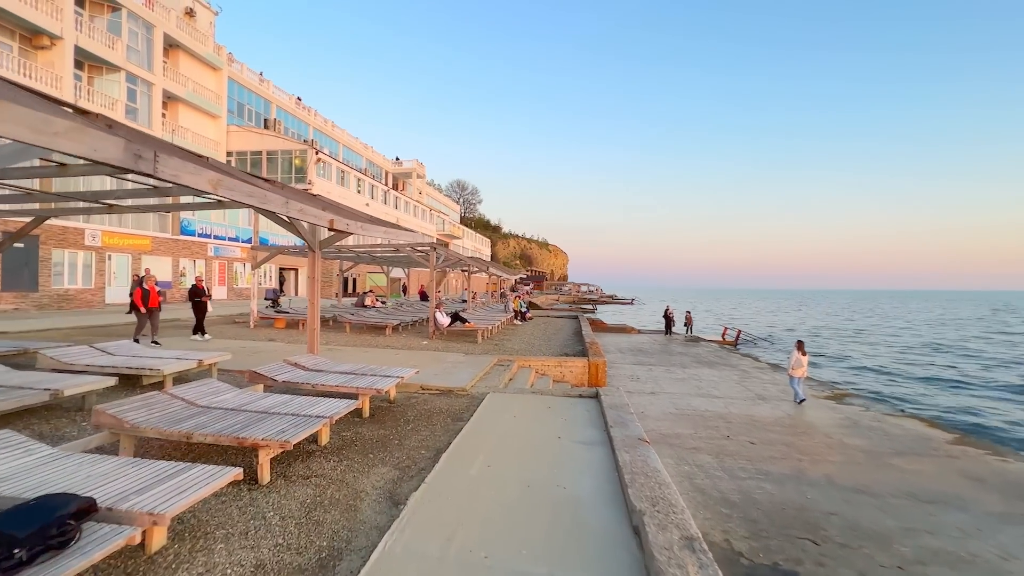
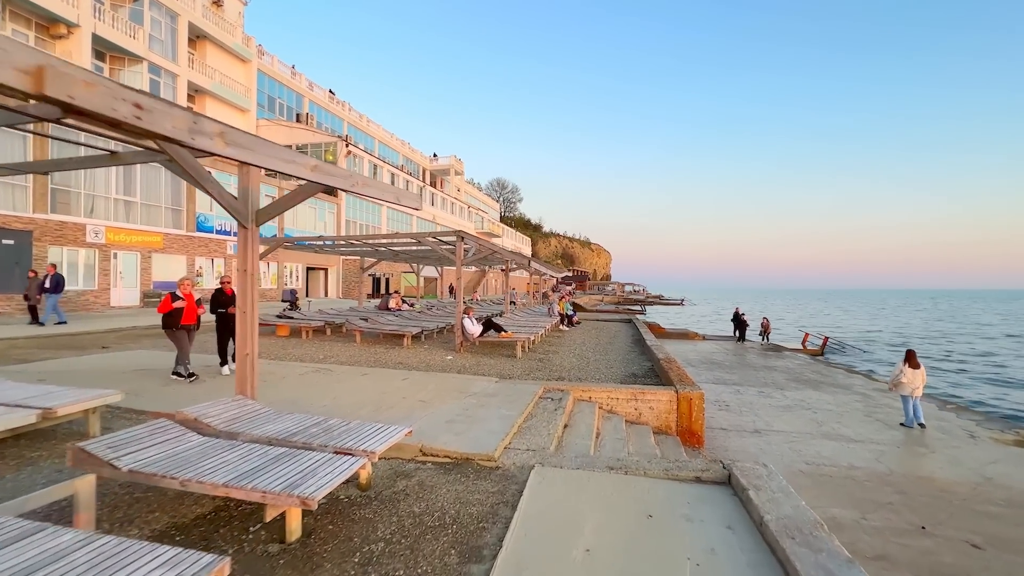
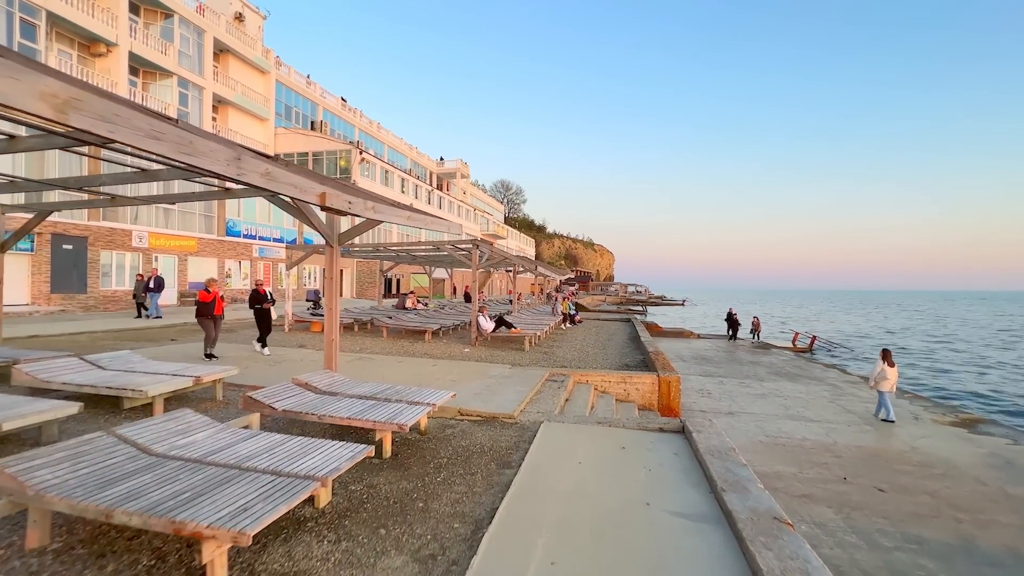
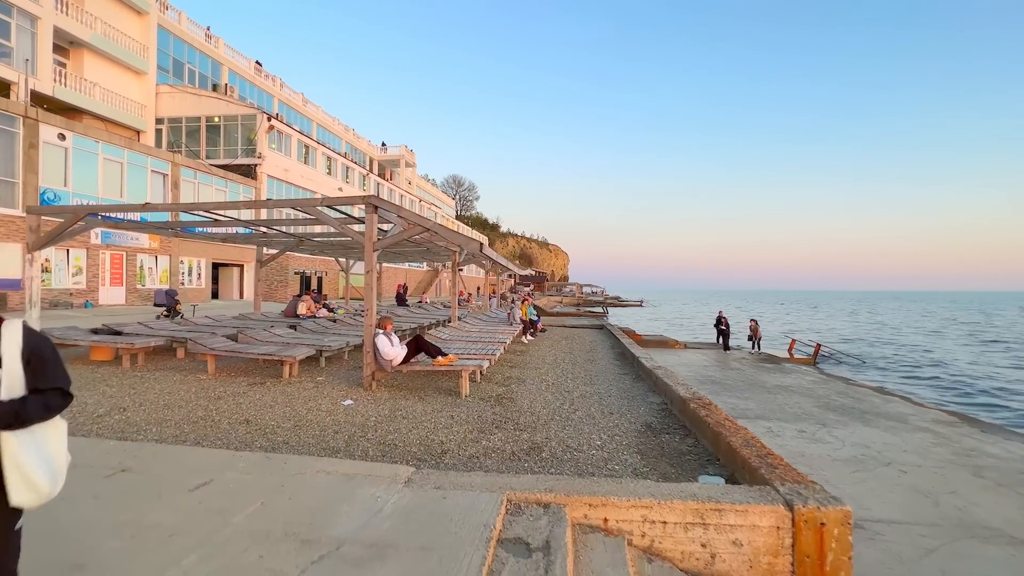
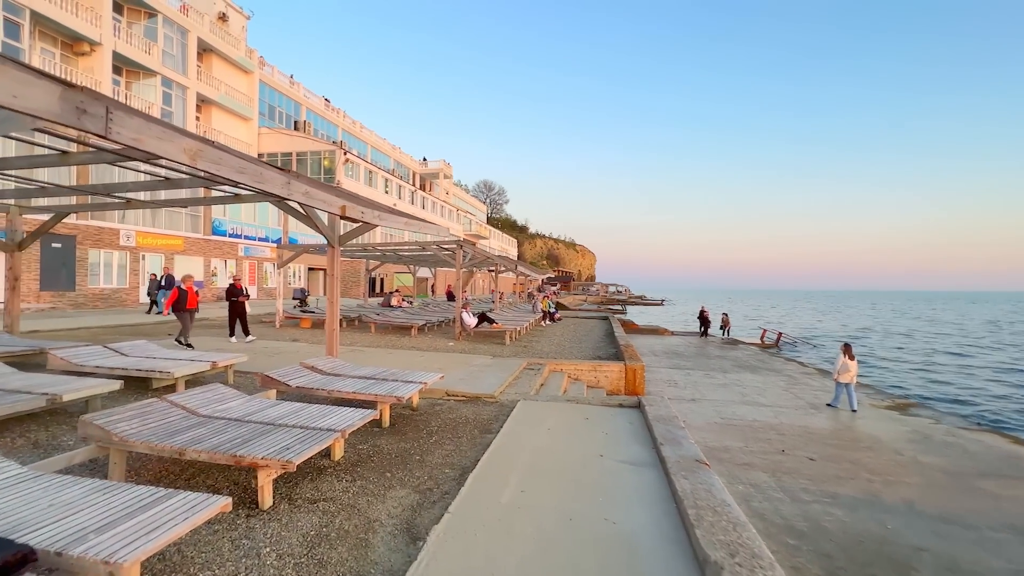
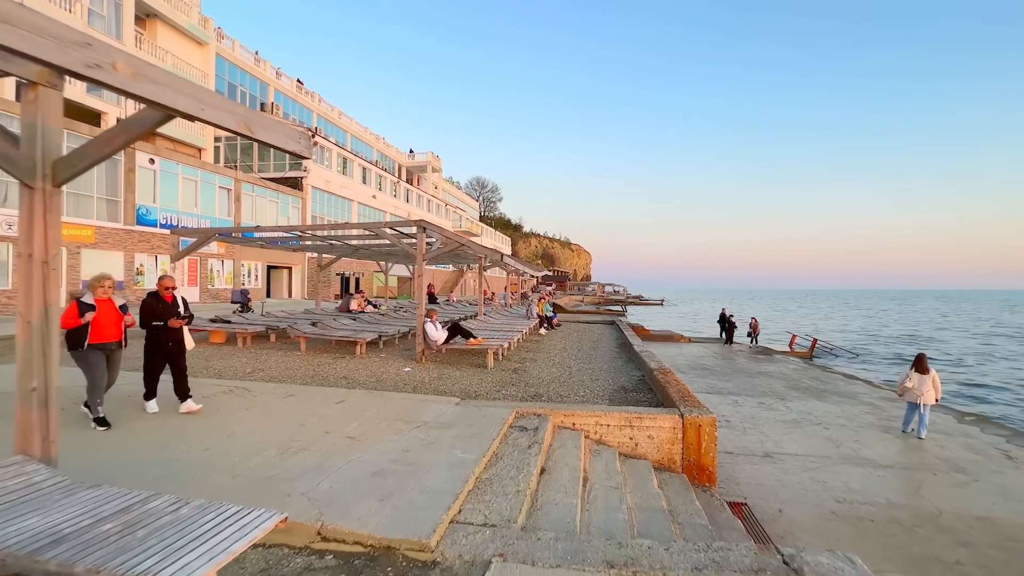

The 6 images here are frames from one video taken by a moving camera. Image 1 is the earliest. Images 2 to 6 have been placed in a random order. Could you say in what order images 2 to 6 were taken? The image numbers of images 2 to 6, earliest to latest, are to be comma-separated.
5, 3, 2, 6, 4
